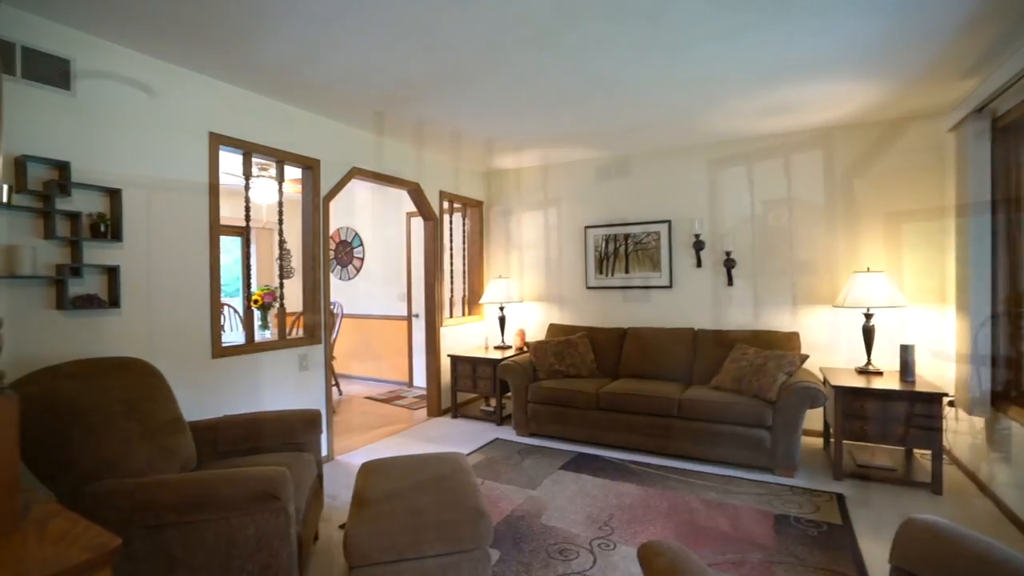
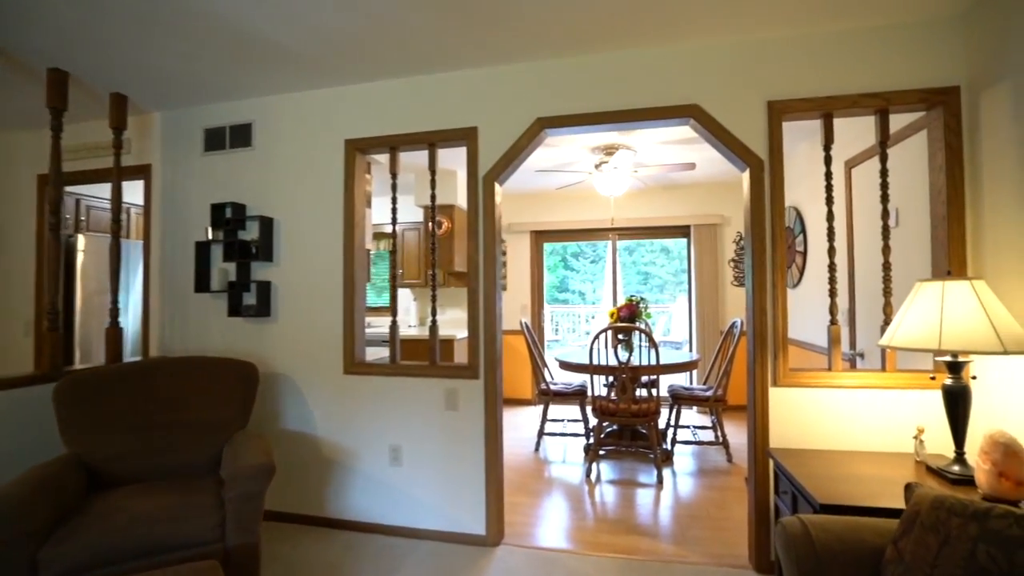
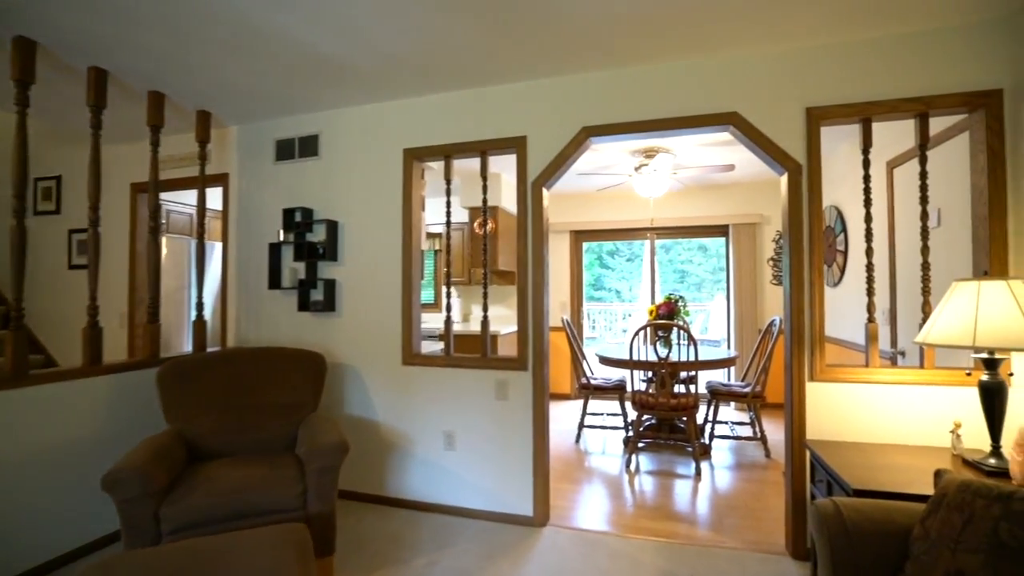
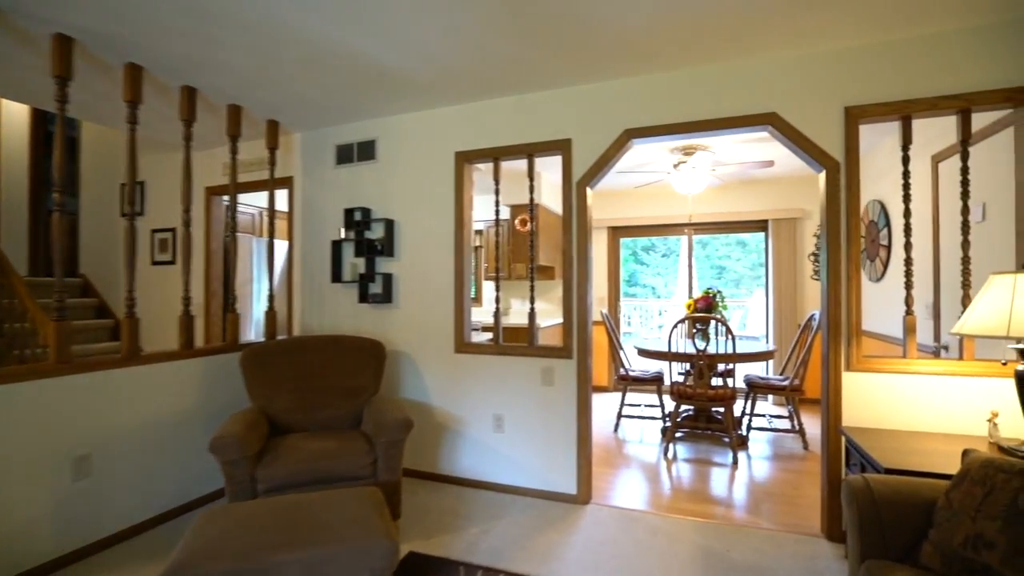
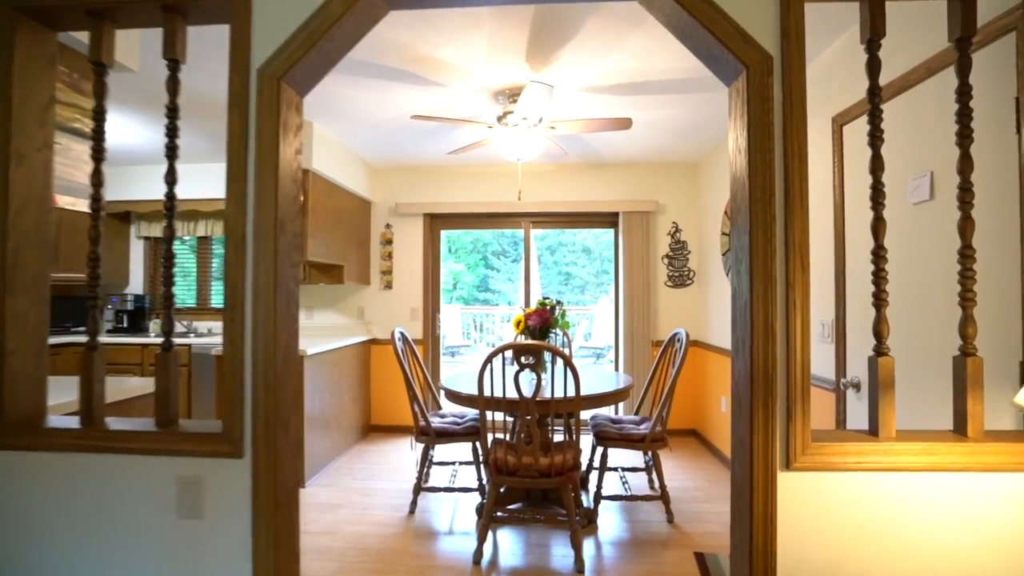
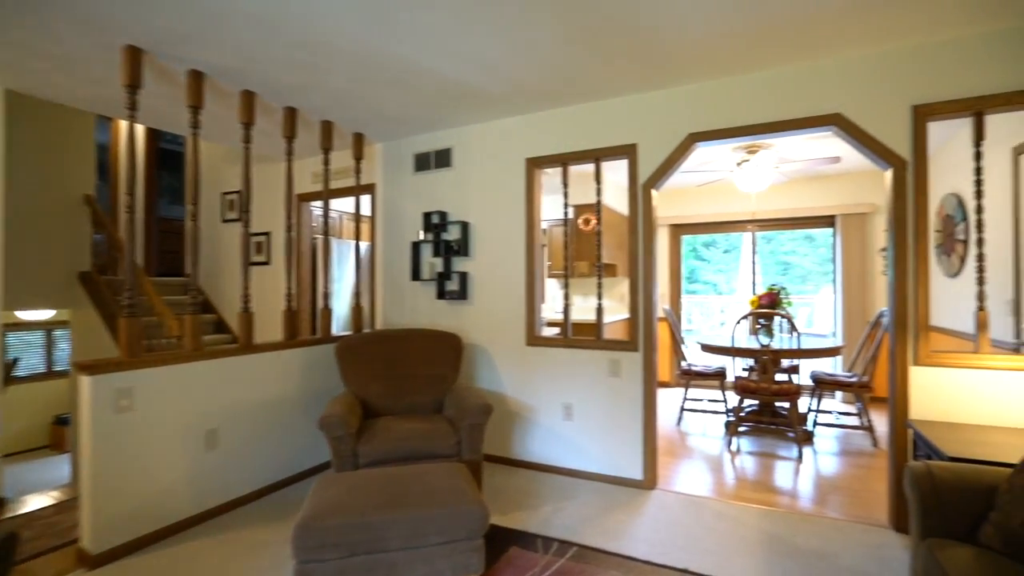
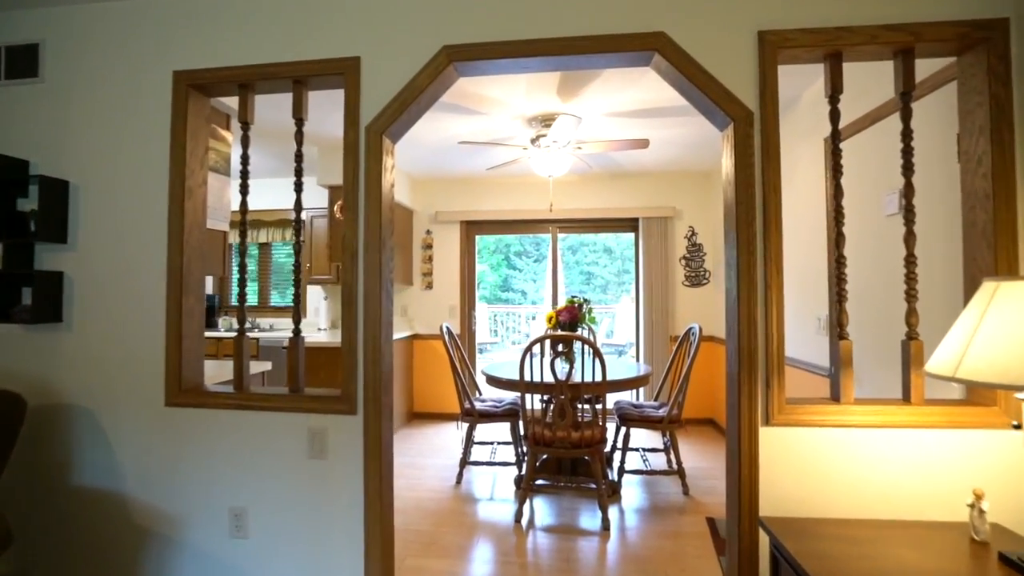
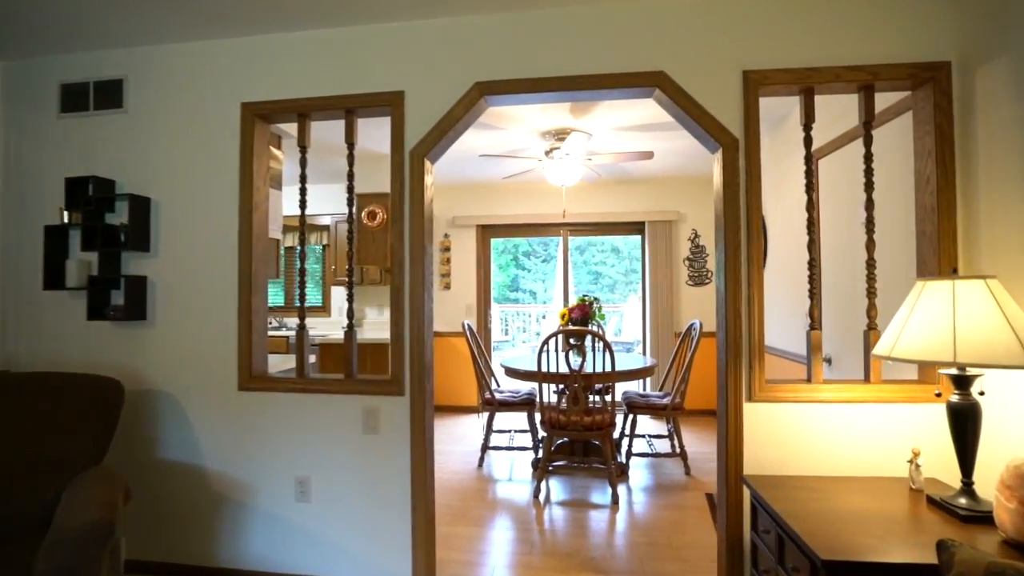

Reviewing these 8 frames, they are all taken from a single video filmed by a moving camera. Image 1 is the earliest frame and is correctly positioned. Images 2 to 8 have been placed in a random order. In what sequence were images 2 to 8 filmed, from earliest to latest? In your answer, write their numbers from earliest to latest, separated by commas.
6, 4, 3, 2, 8, 7, 5
